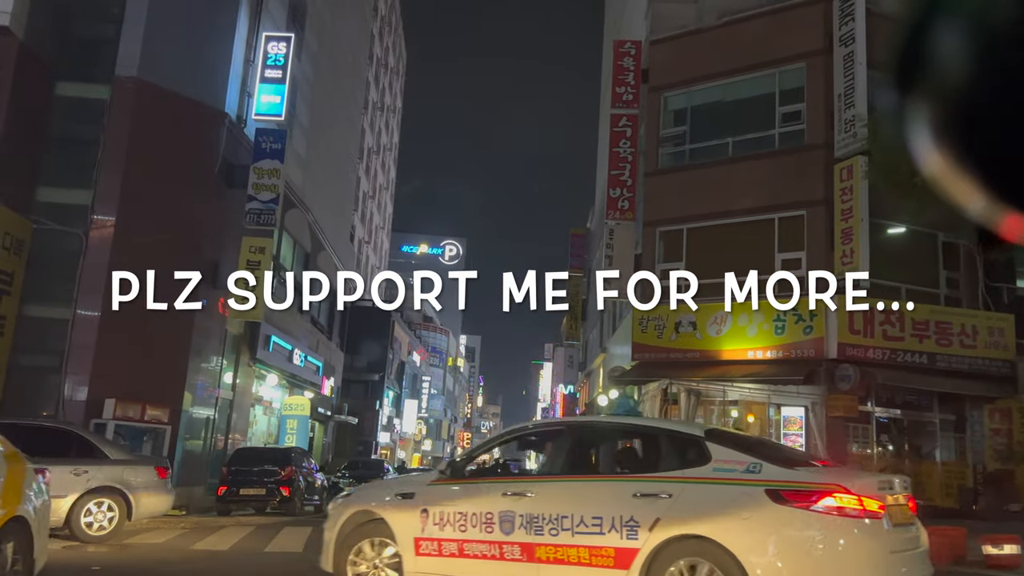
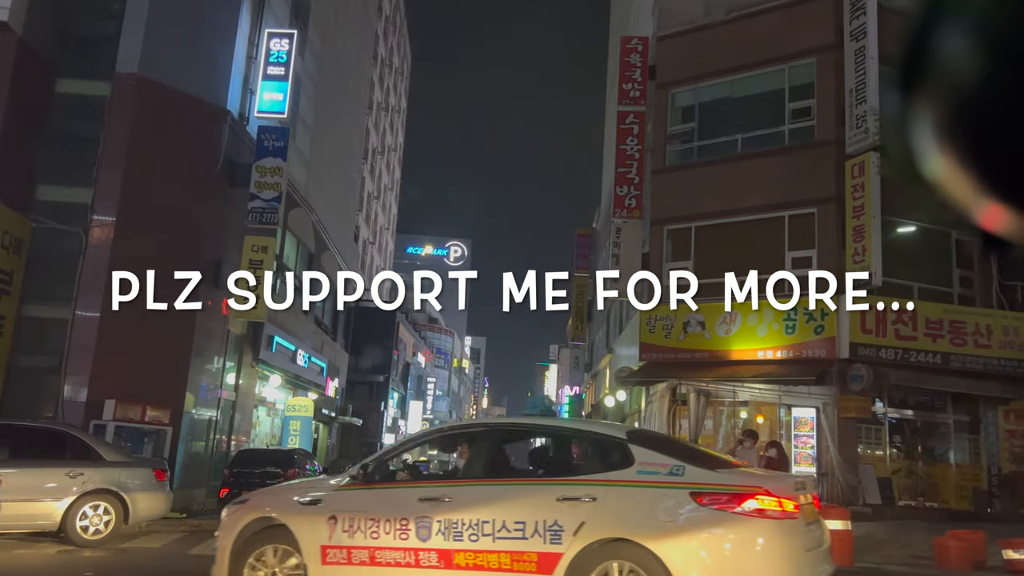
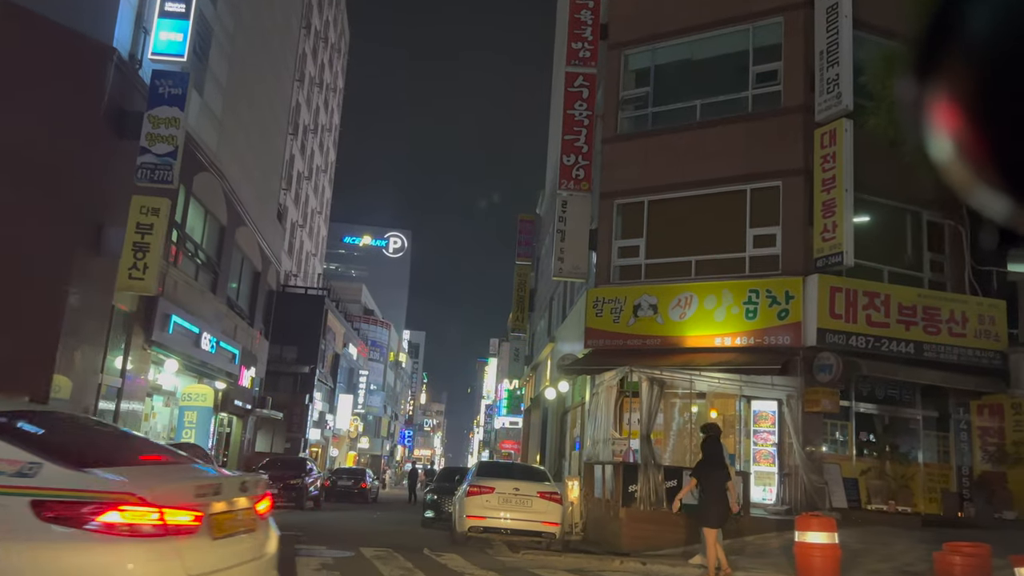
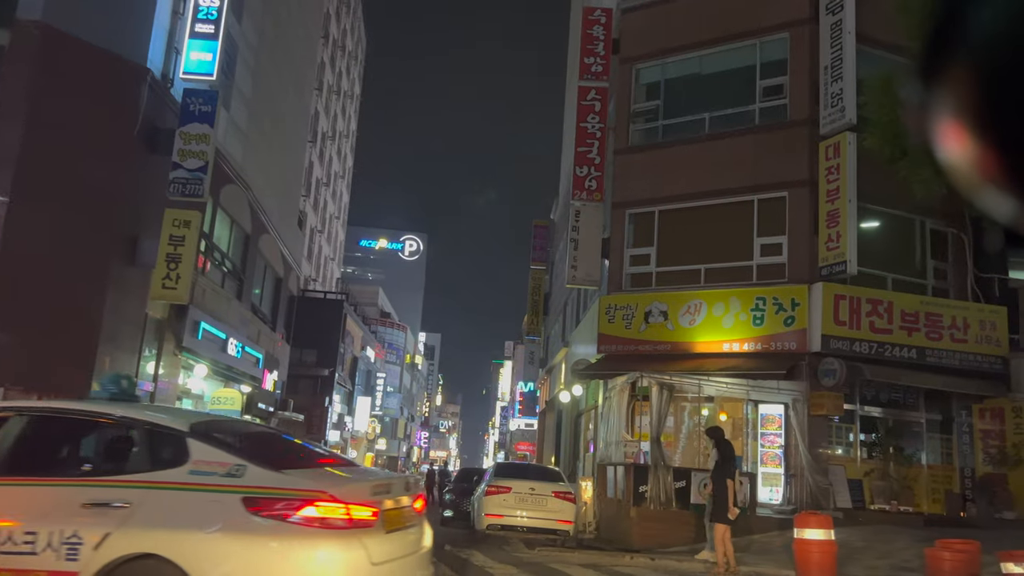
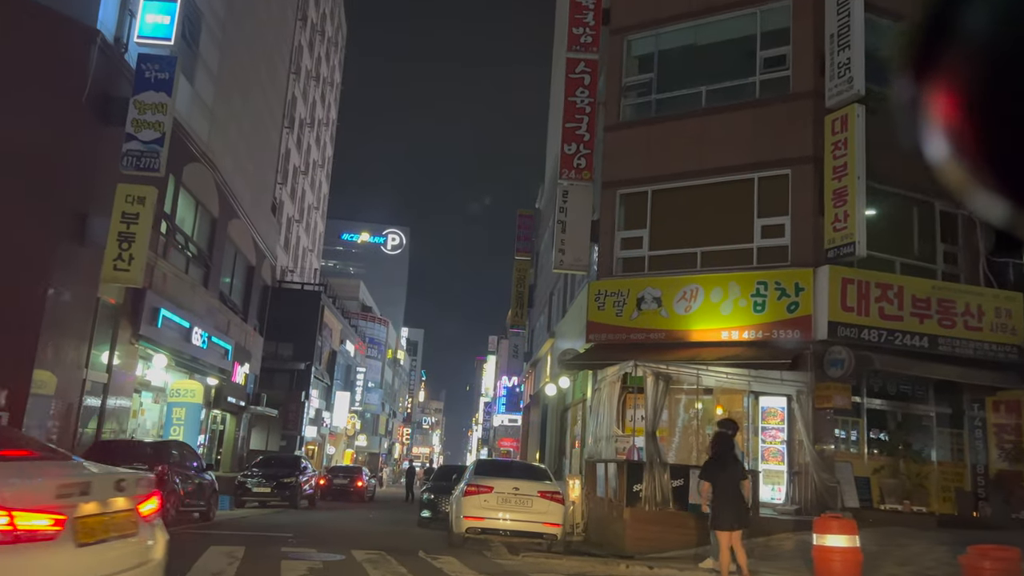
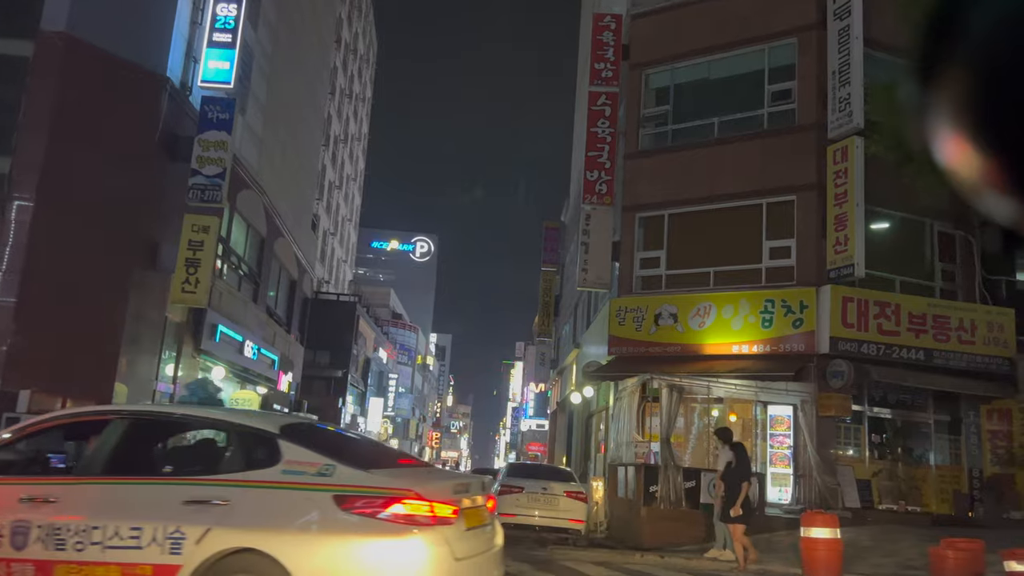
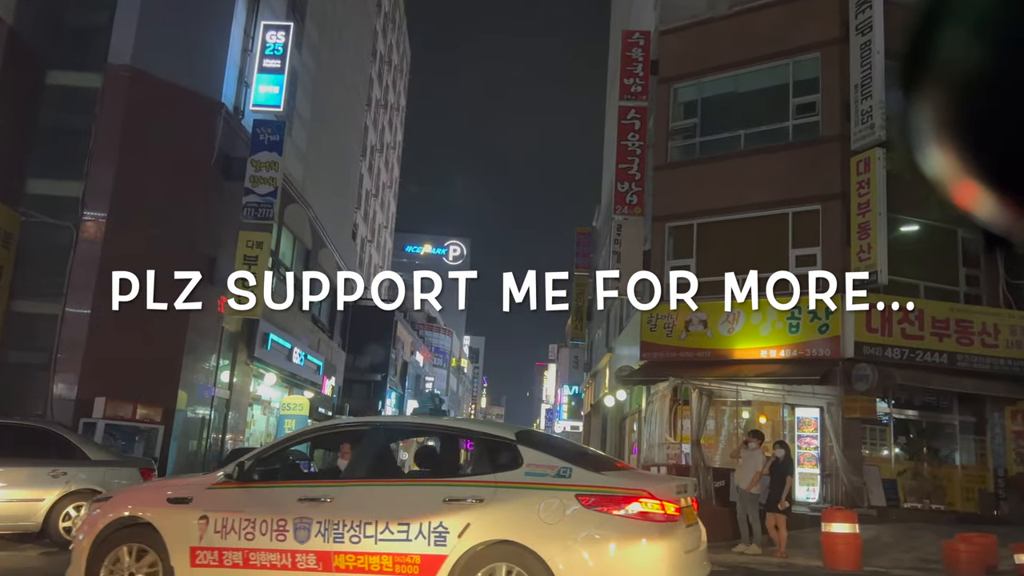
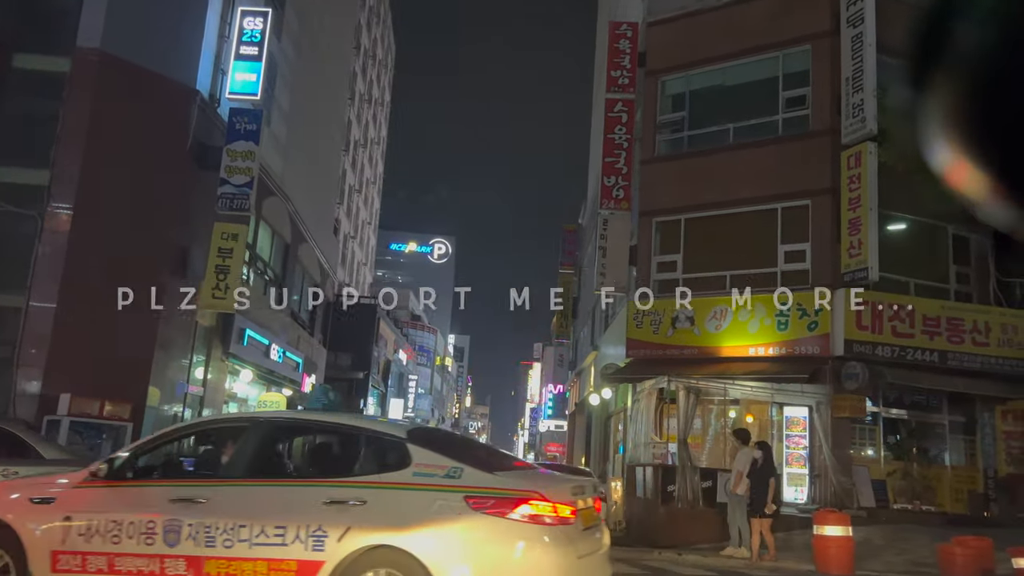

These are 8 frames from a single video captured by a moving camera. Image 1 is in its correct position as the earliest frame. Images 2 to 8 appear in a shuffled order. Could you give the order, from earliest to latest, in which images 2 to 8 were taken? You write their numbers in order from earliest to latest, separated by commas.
2, 7, 8, 6, 4, 3, 5
